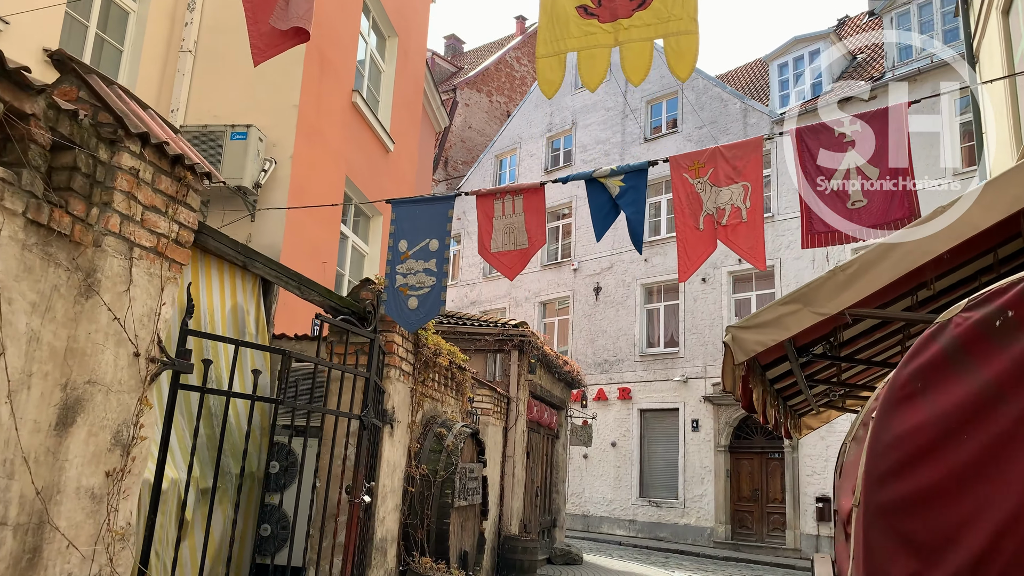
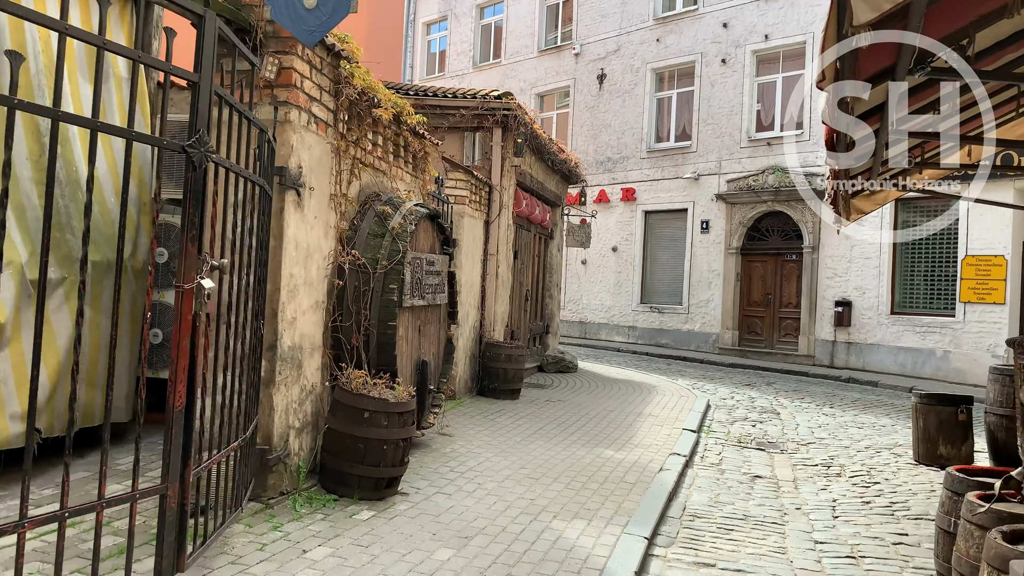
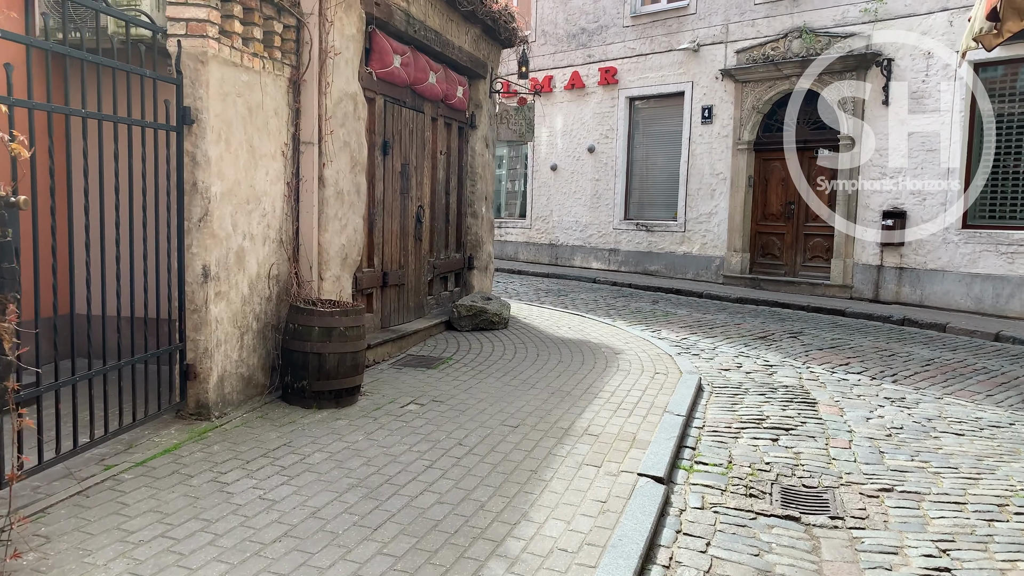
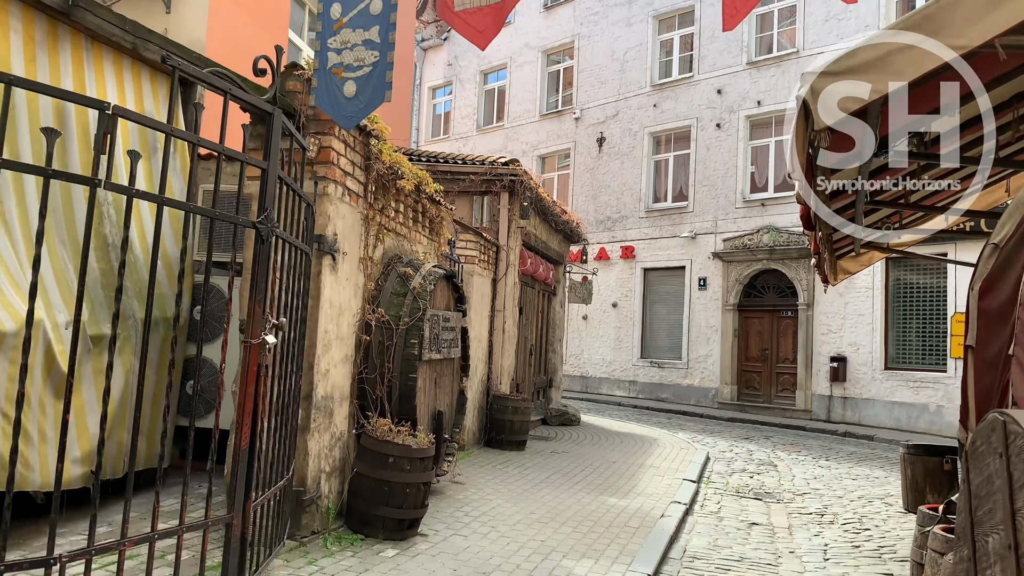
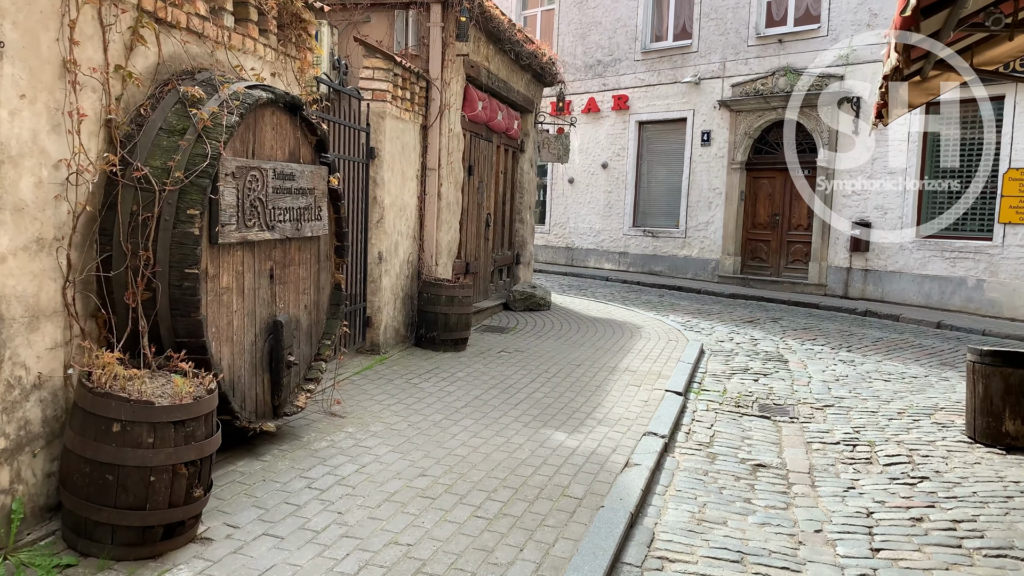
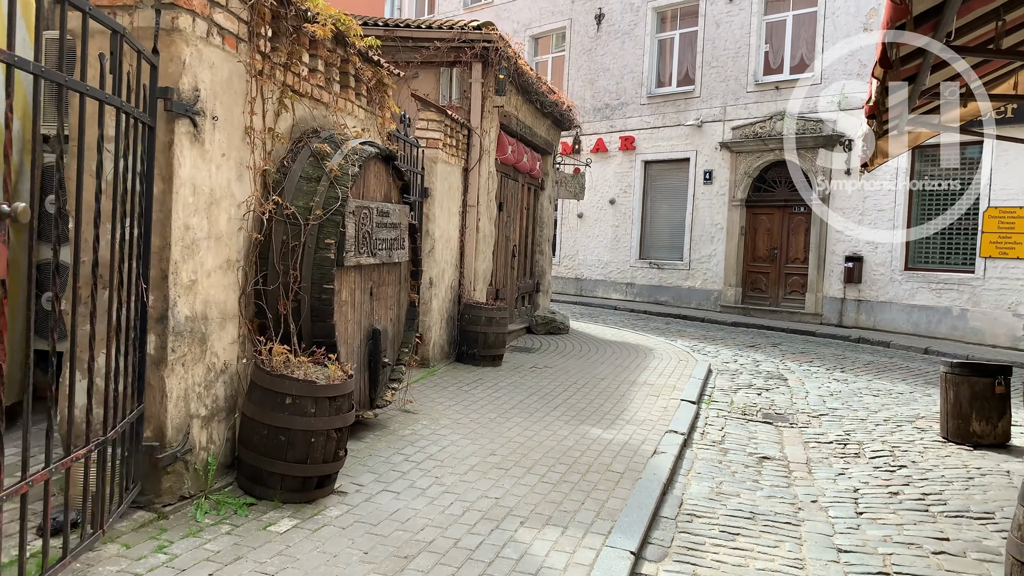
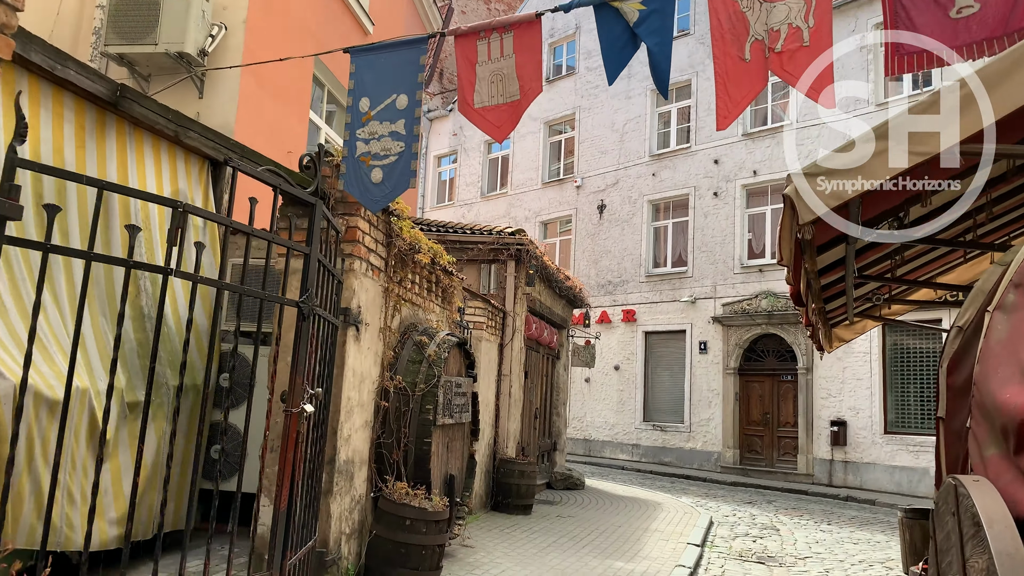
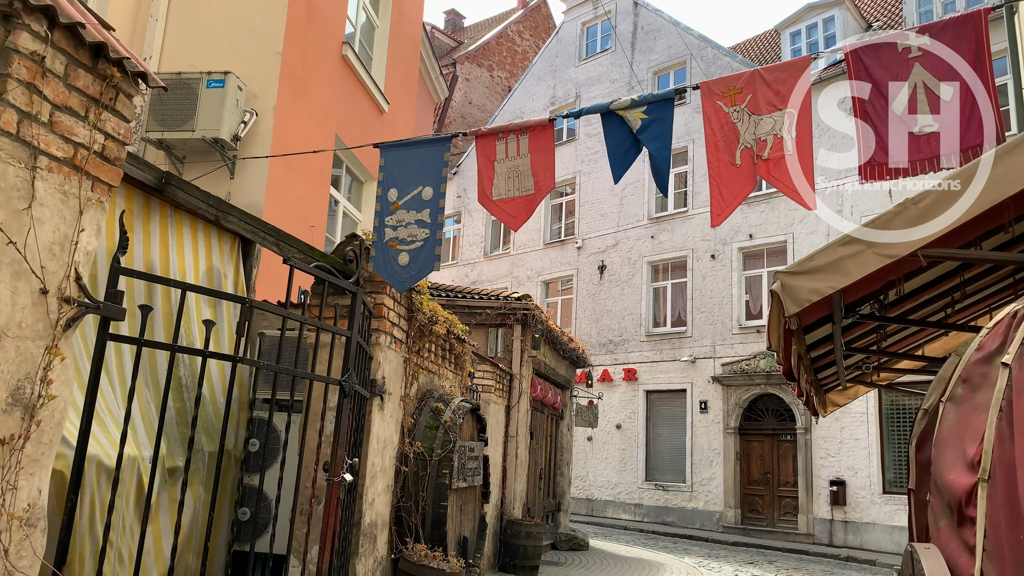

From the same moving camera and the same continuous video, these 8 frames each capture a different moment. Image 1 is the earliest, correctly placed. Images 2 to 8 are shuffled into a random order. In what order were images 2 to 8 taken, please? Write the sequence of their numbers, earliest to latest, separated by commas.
8, 7, 4, 2, 6, 5, 3
